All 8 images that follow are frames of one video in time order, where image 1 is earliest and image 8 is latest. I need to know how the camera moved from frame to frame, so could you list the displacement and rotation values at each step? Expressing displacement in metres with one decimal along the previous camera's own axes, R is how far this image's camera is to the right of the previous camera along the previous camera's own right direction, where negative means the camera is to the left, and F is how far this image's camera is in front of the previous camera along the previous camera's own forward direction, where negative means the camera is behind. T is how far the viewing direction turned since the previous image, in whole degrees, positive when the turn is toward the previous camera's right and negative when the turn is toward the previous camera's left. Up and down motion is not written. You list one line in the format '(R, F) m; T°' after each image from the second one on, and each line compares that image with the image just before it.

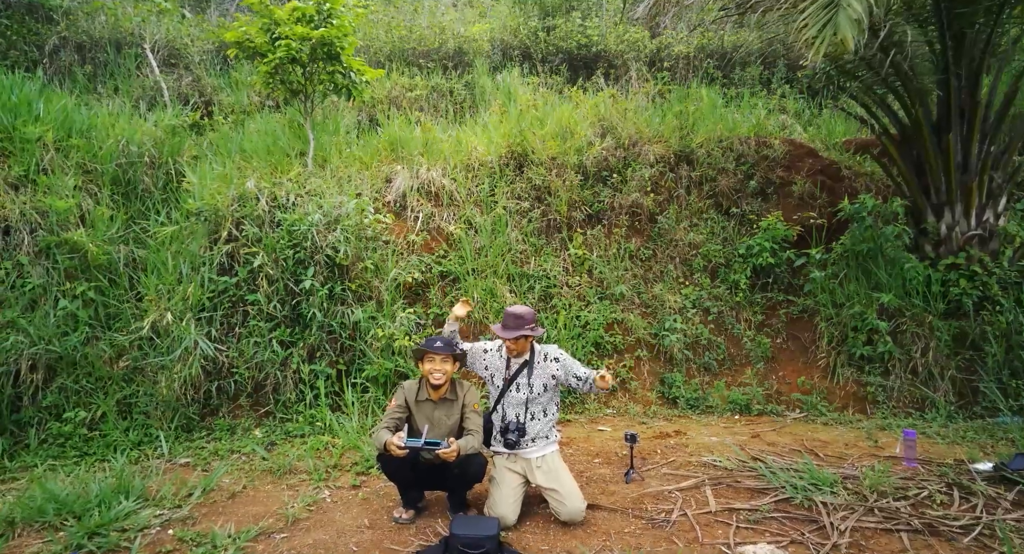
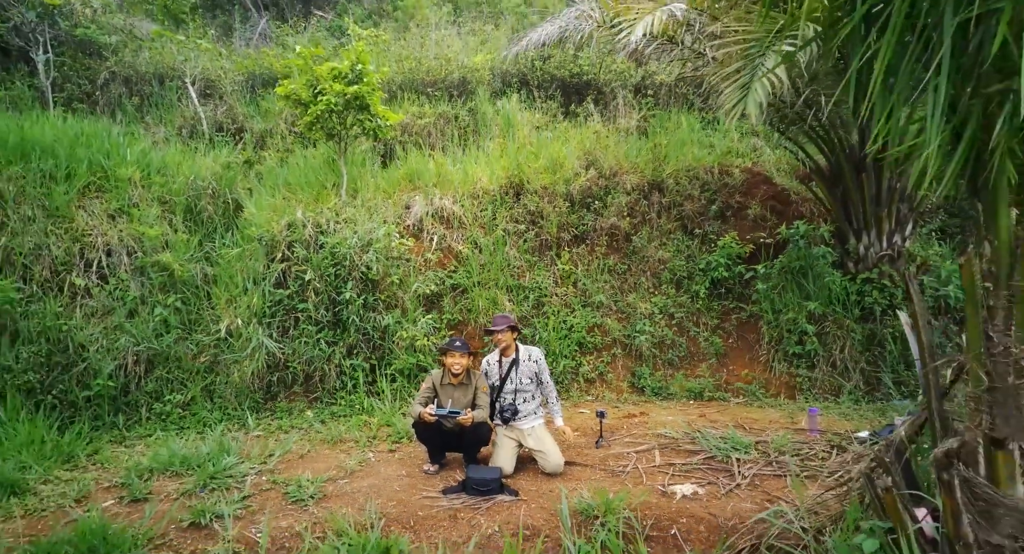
(0.0, -1.0) m; 0°
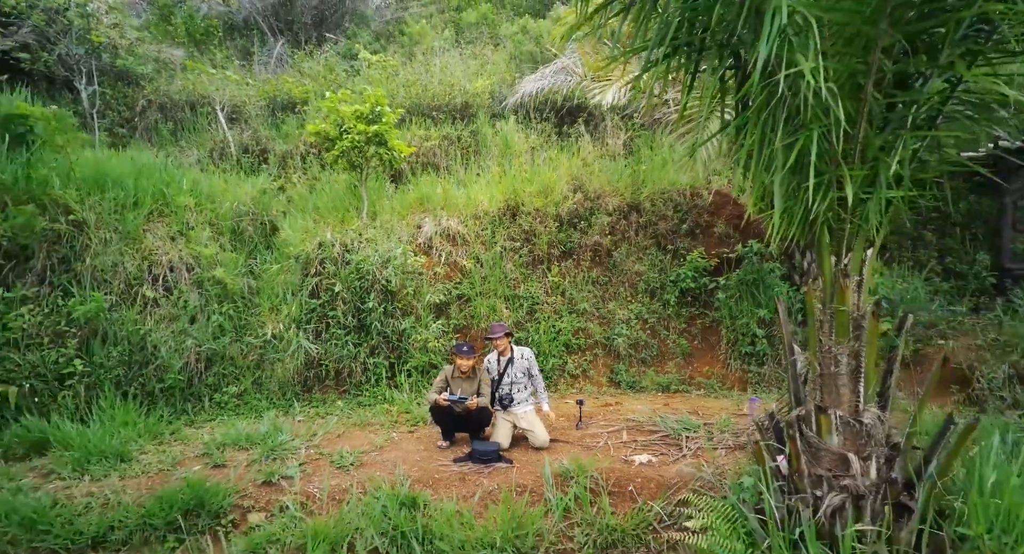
(0.0, -0.9) m; 0°
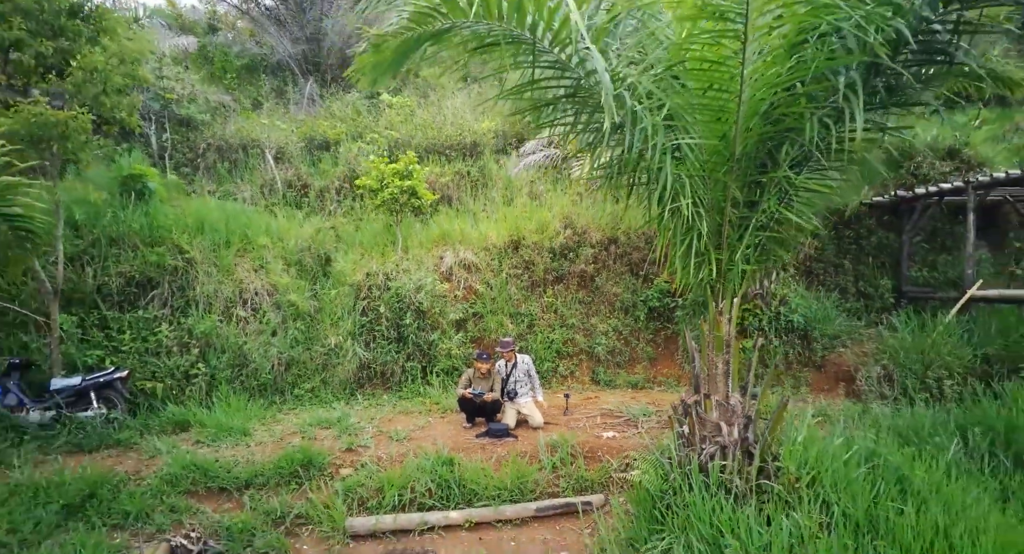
(-0.1, -1.7) m; 0°
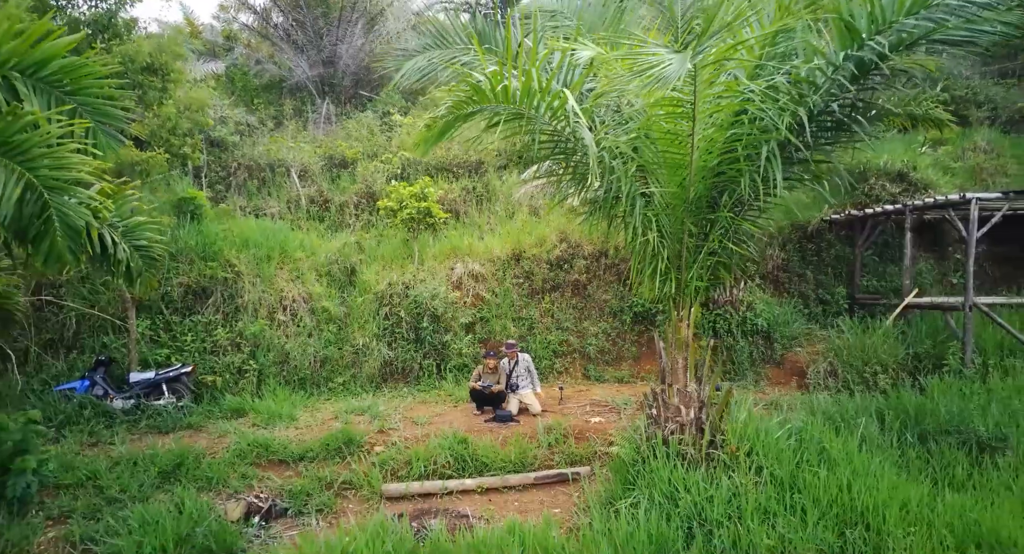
(0.0, -1.2) m; 0°
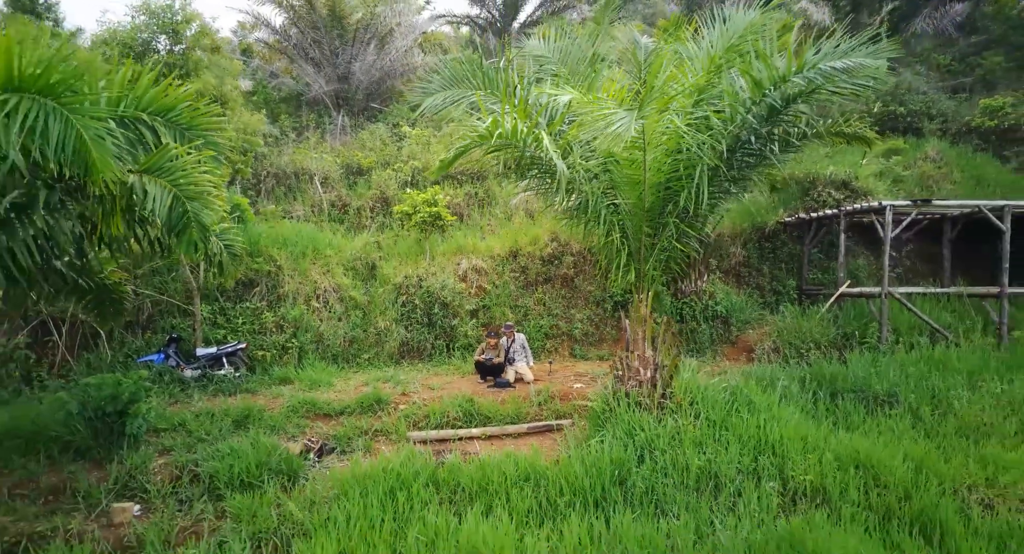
(0.0, -1.6) m; 0°
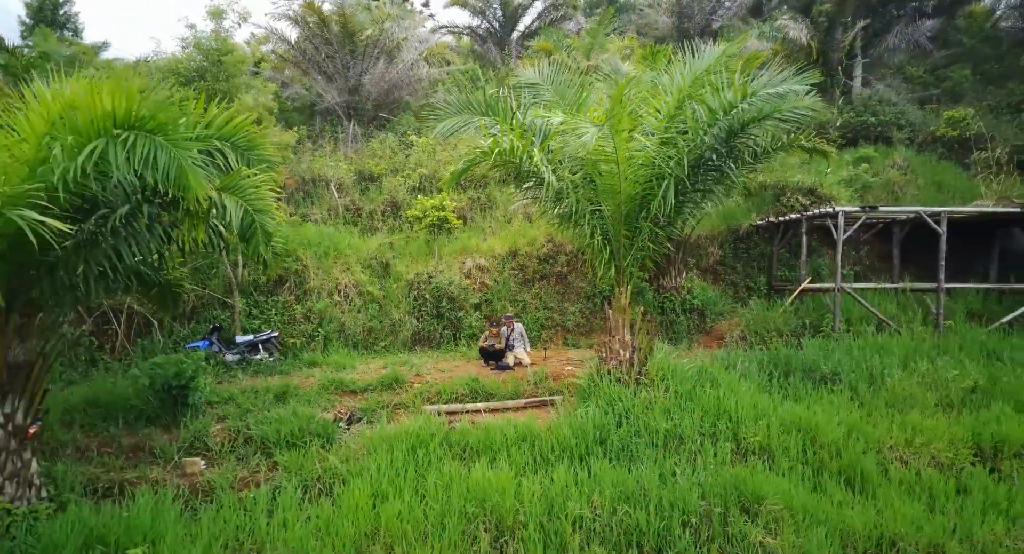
(0.0, -1.3) m; 0°
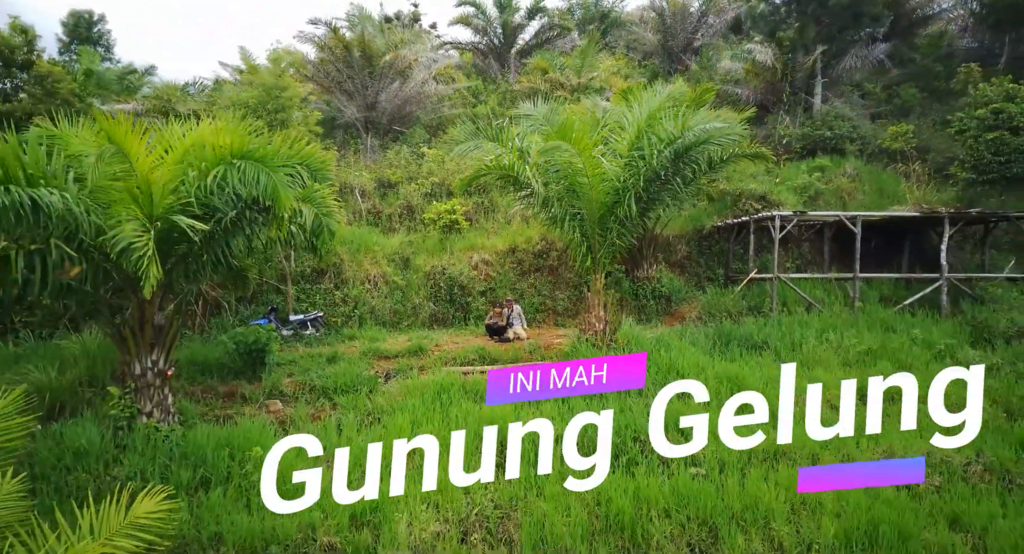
(0.0, -2.4) m; 0°
